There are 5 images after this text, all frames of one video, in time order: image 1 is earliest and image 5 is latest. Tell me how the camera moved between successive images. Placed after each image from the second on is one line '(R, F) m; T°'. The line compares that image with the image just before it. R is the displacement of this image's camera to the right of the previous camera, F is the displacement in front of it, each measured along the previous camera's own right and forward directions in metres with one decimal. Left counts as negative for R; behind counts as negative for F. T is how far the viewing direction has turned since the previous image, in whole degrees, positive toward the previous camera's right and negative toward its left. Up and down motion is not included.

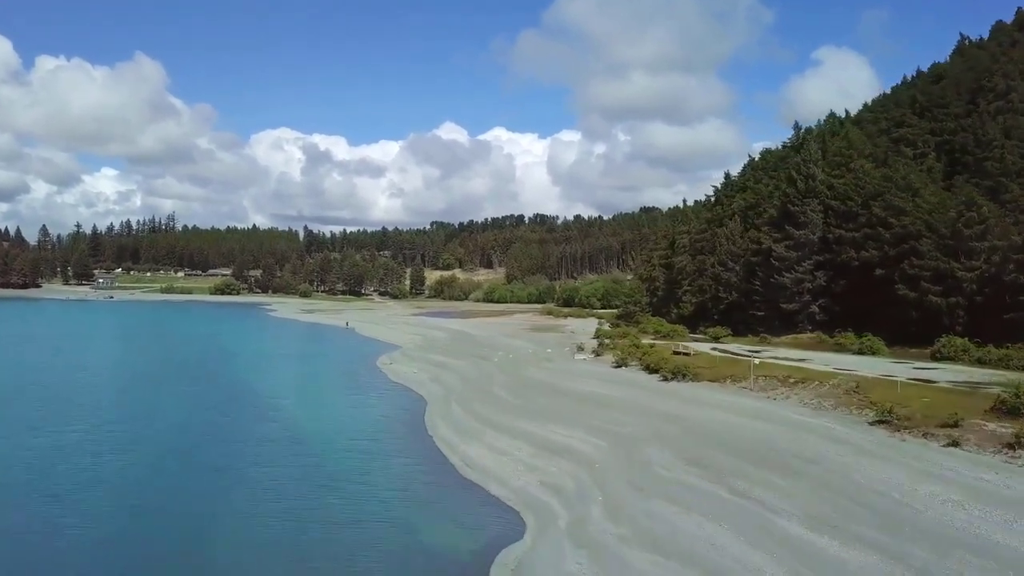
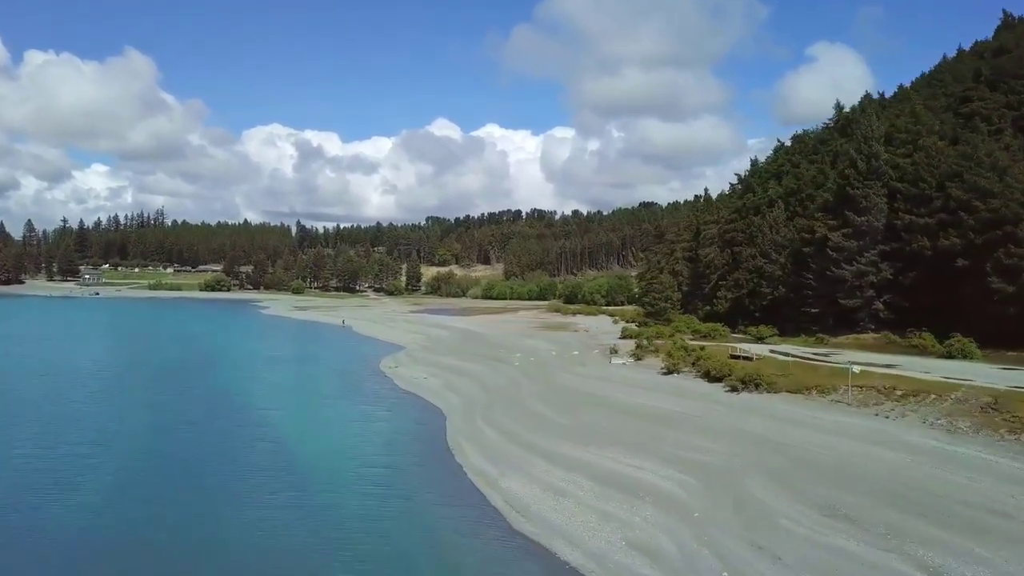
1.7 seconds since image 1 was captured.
(-1.7, +5.8) m; +1°
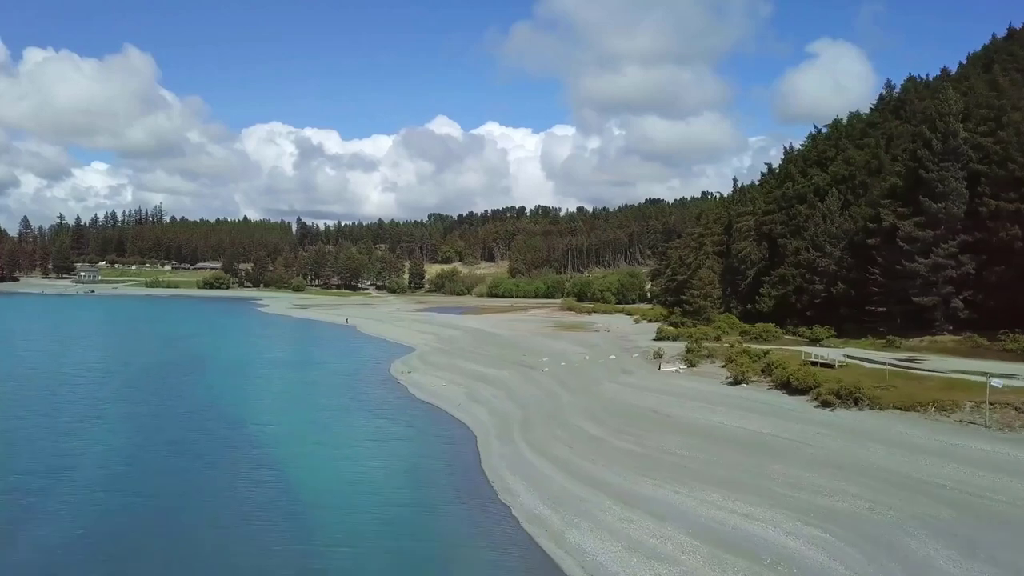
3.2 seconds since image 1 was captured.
(-1.5, +5.0) m; 0°
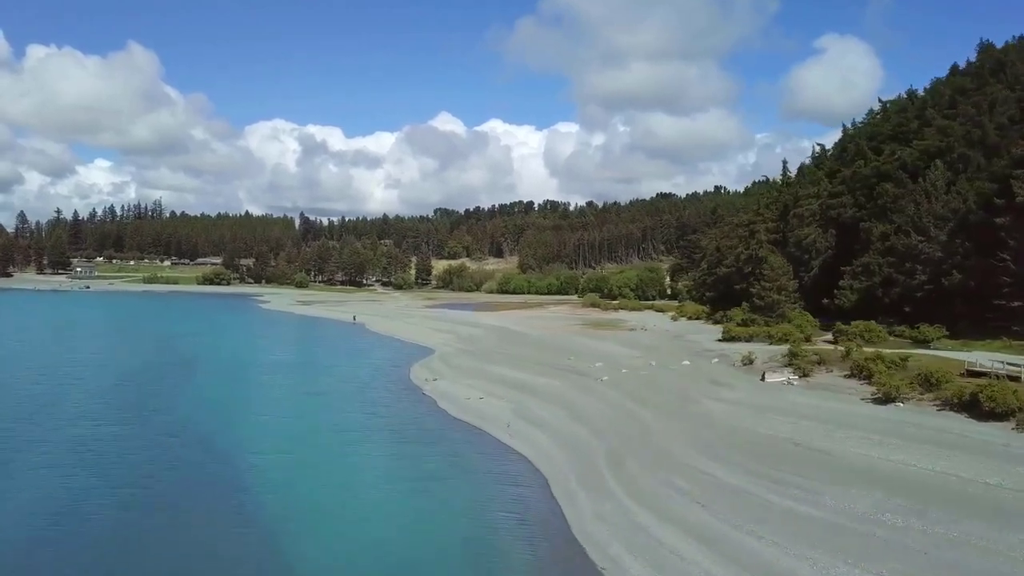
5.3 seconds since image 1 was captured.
(-2.0, +7.3) m; 0°
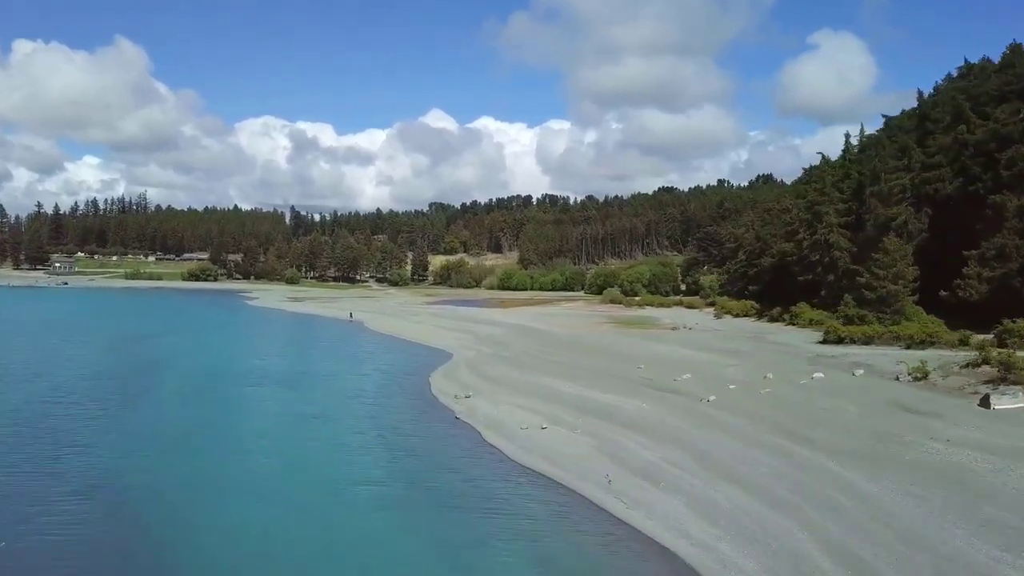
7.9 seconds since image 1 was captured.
(-2.4, +8.9) m; +1°
